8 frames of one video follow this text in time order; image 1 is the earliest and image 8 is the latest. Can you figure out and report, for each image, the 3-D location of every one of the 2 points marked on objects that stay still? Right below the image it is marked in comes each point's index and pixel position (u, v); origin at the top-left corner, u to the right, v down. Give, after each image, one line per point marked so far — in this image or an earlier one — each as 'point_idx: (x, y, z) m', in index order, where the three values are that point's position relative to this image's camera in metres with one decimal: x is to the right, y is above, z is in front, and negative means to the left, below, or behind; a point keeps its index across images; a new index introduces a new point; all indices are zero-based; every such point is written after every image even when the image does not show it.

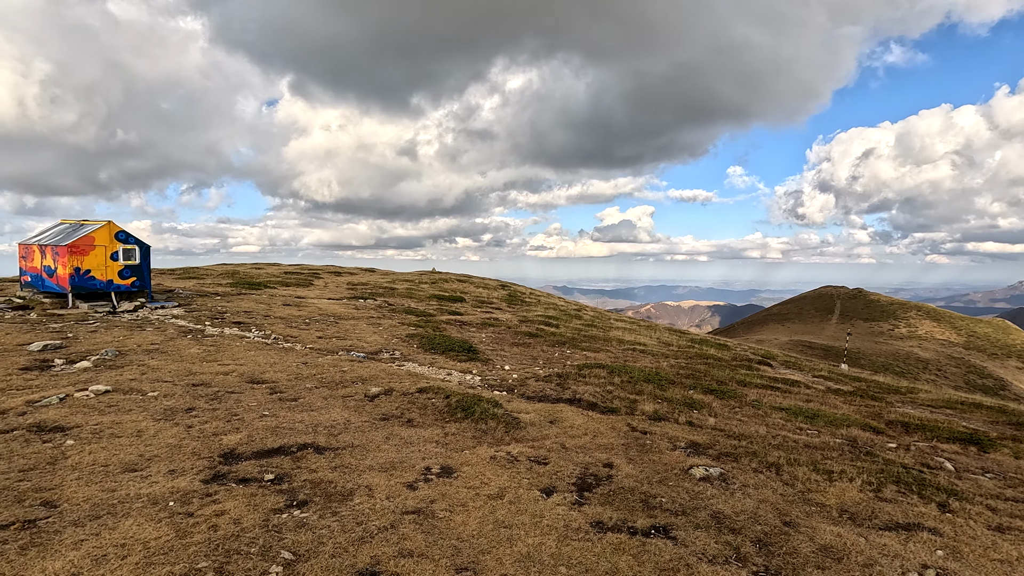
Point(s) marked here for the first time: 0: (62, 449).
0: (-8.6, -3.1, +10.3) m
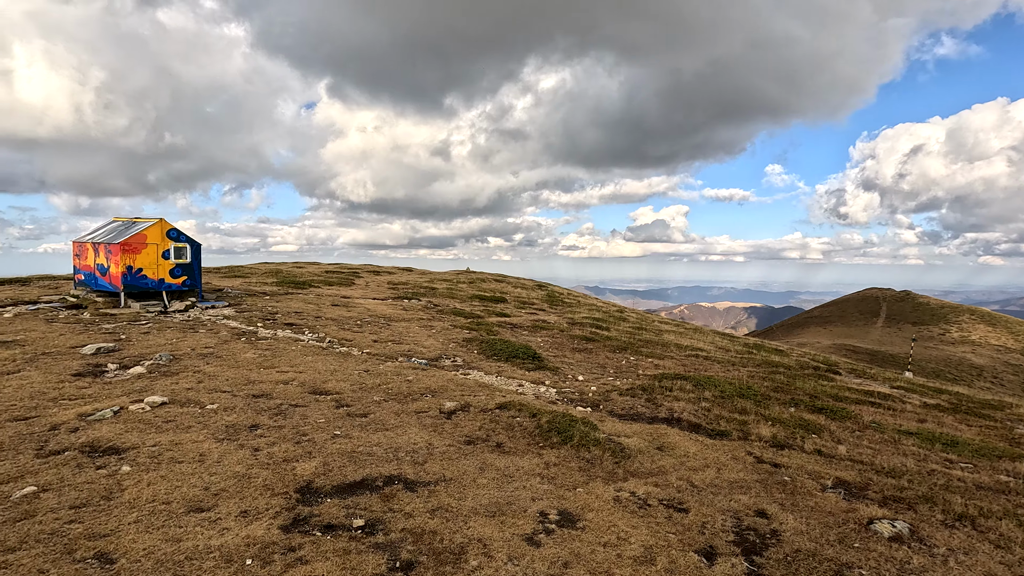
0: (-6.5, -3.1, +8.9) m
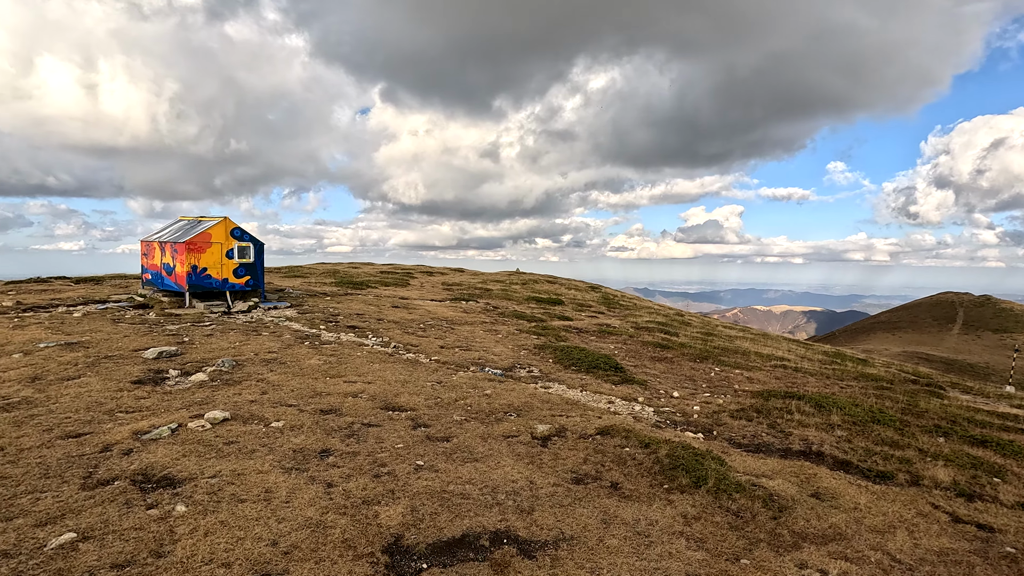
0: (-4.6, -3.2, +7.3) m
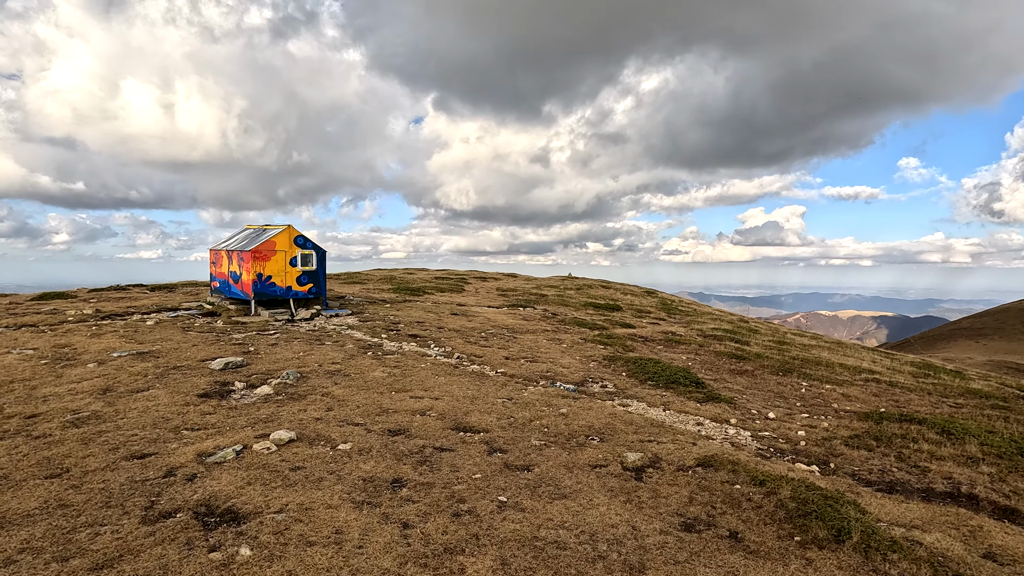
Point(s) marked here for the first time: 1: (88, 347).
0: (-3.3, -3.4, +6.4) m
1: (-14.8, -2.1, +18.7) m
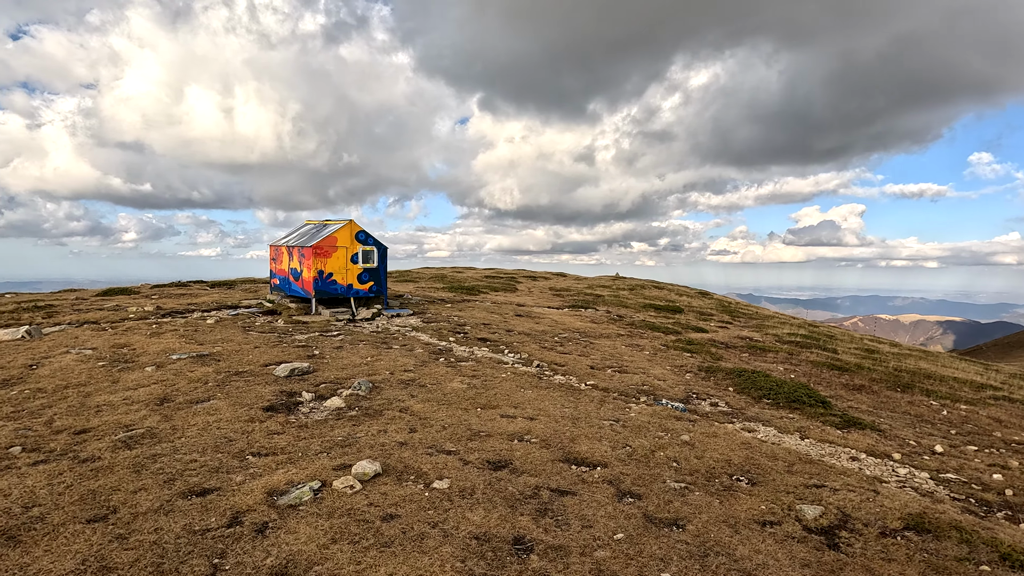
0: (-1.5, -3.4, +4.3) m
1: (-11.9, -2.0, +17.5) m
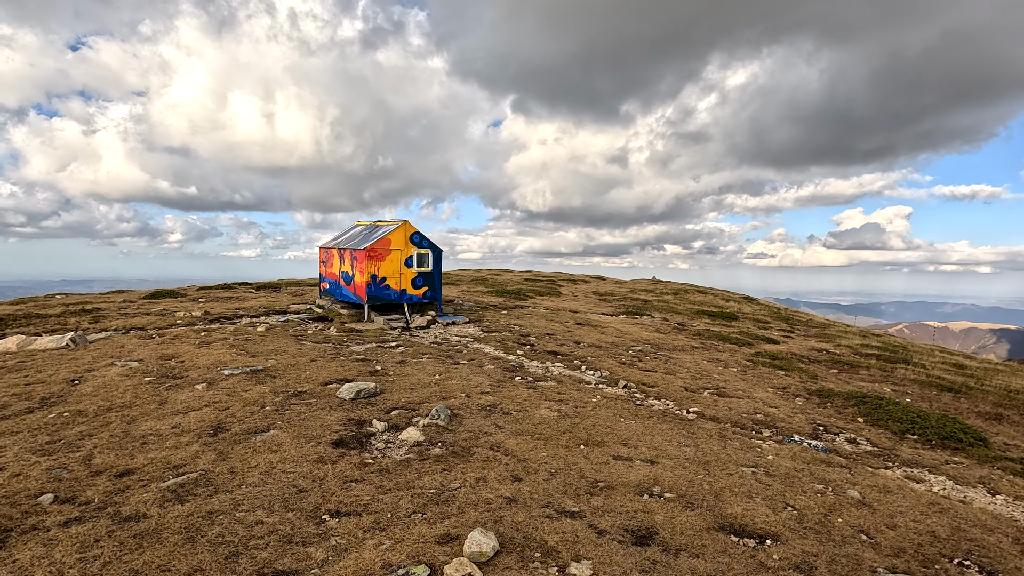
0: (+0.3, -3.6, +2.1) m
1: (-9.3, -2.2, +15.9) m
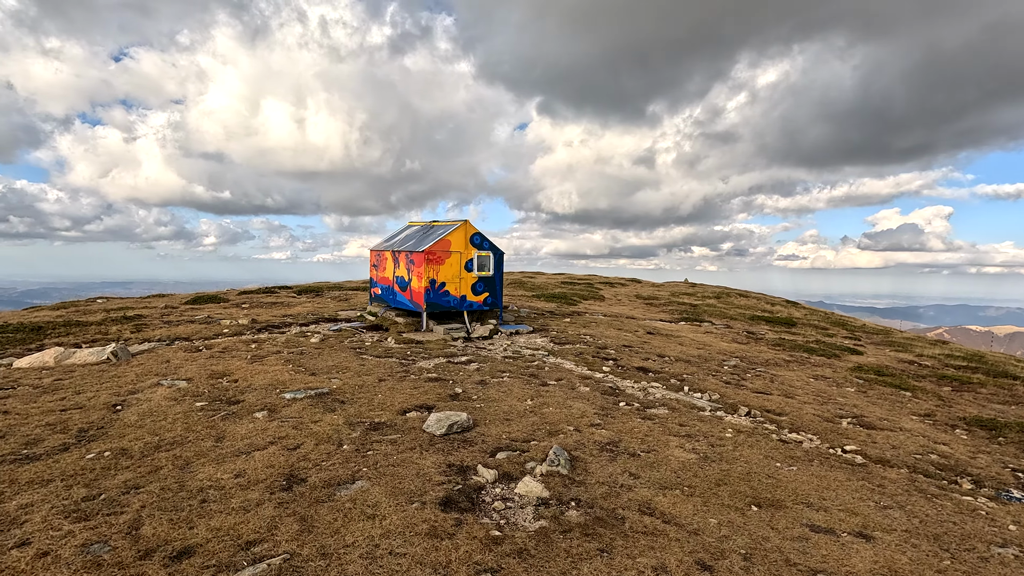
0: (+2.3, -3.8, -0.4) m
1: (-6.7, -2.4, +13.8) m
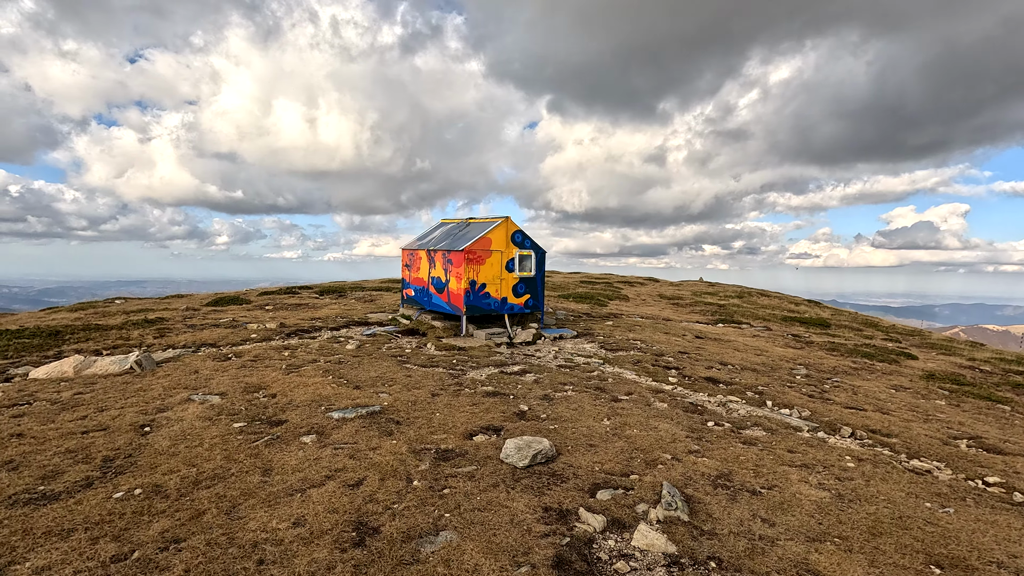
0: (+3.6, -3.9, -2.1) m
1: (-5.0, -2.5, +12.3) m
